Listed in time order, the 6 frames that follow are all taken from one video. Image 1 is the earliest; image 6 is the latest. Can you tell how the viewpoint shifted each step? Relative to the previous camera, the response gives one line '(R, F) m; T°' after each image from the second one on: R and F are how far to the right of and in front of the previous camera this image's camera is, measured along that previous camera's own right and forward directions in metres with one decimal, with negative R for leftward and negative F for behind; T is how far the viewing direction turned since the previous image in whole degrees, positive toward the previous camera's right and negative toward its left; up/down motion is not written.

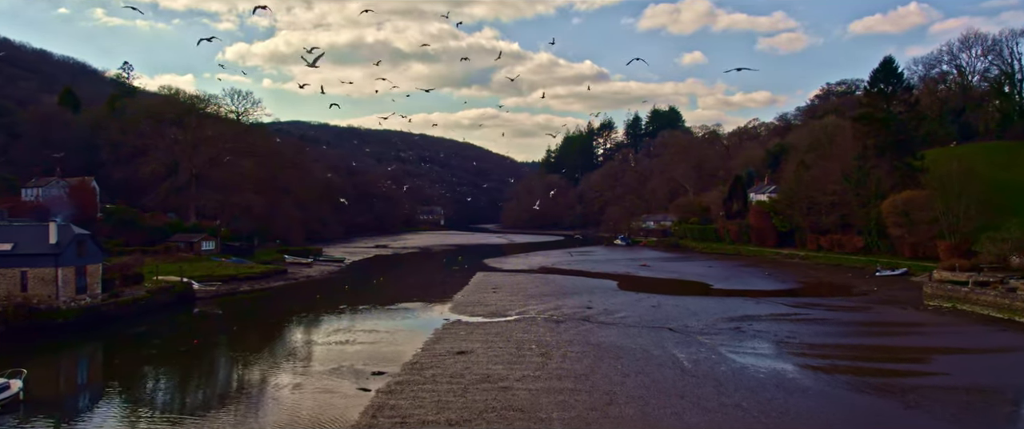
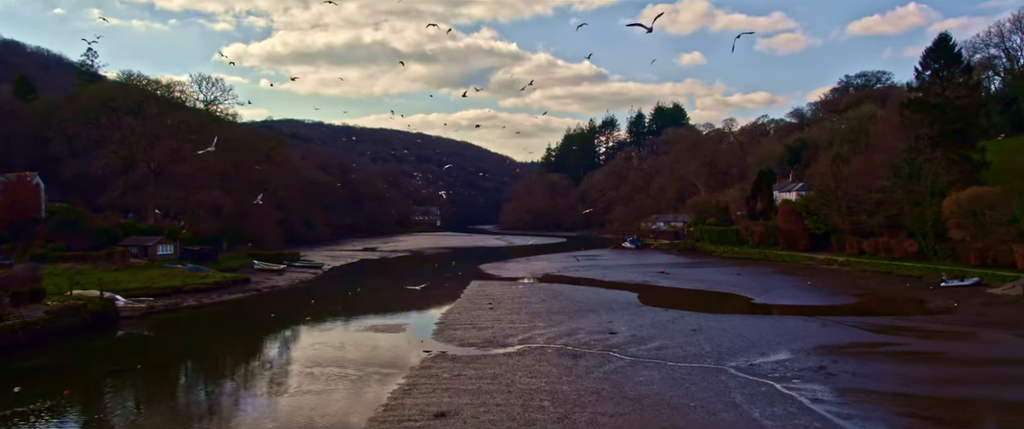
(-0.1, +5.9) m; 0°
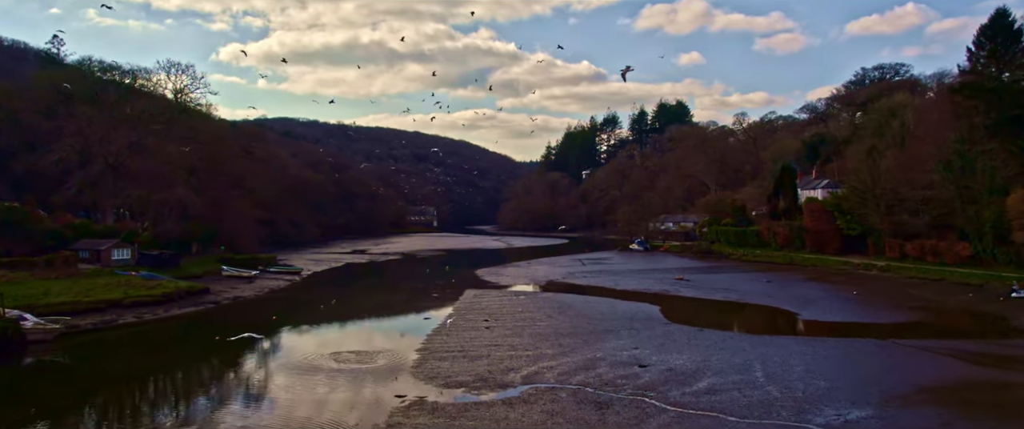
(-0.1, +4.7) m; 0°
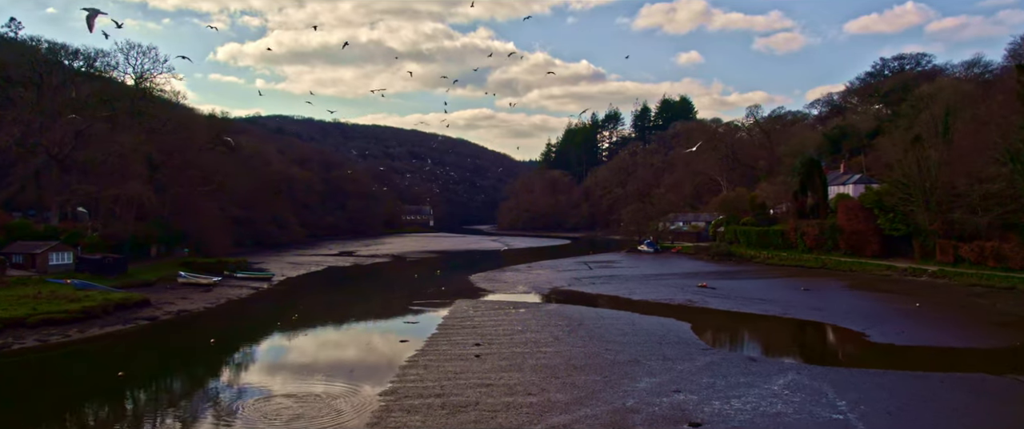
(0.0, +4.9) m; 0°
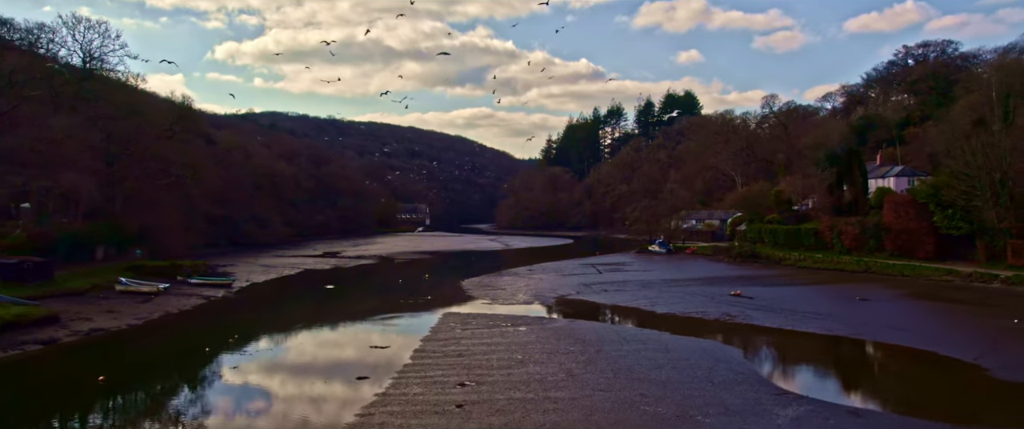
(0.0, +5.1) m; 0°
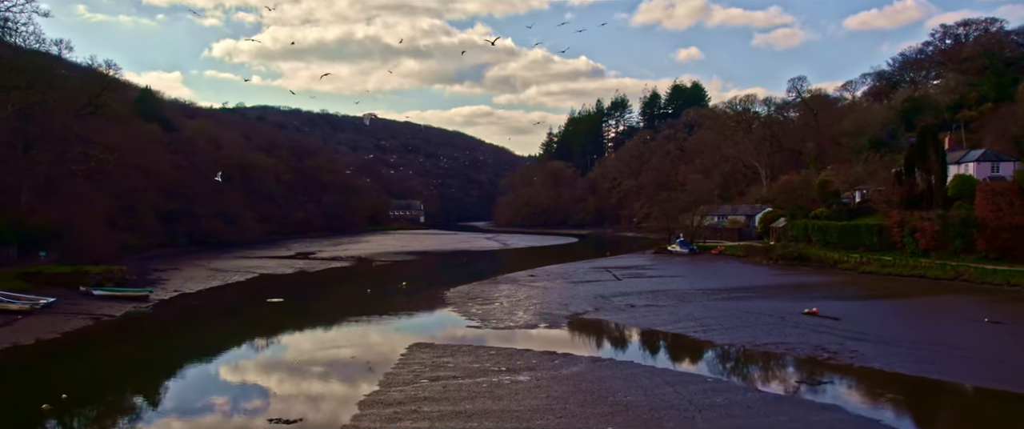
(+0.1, +7.1) m; 0°
